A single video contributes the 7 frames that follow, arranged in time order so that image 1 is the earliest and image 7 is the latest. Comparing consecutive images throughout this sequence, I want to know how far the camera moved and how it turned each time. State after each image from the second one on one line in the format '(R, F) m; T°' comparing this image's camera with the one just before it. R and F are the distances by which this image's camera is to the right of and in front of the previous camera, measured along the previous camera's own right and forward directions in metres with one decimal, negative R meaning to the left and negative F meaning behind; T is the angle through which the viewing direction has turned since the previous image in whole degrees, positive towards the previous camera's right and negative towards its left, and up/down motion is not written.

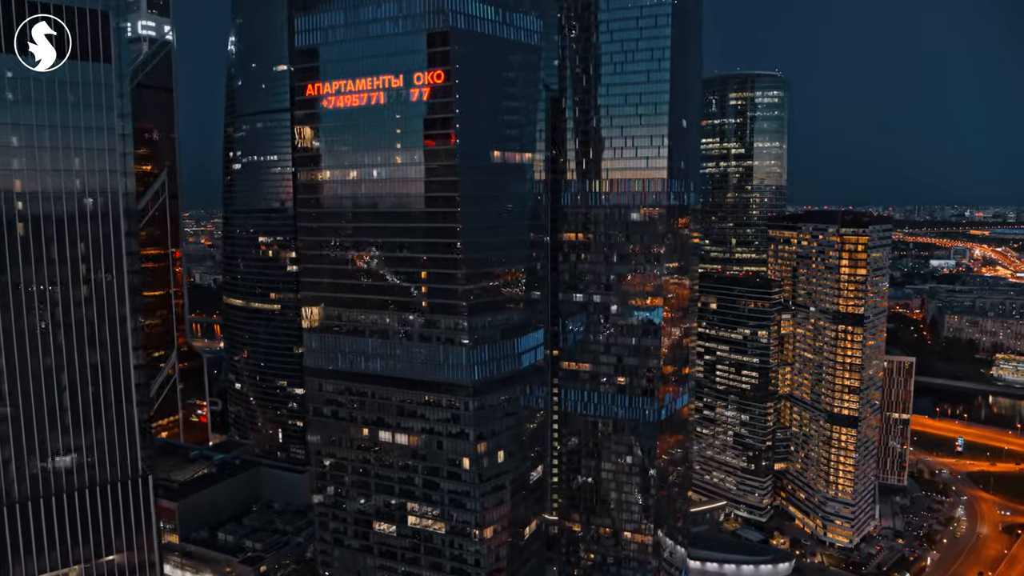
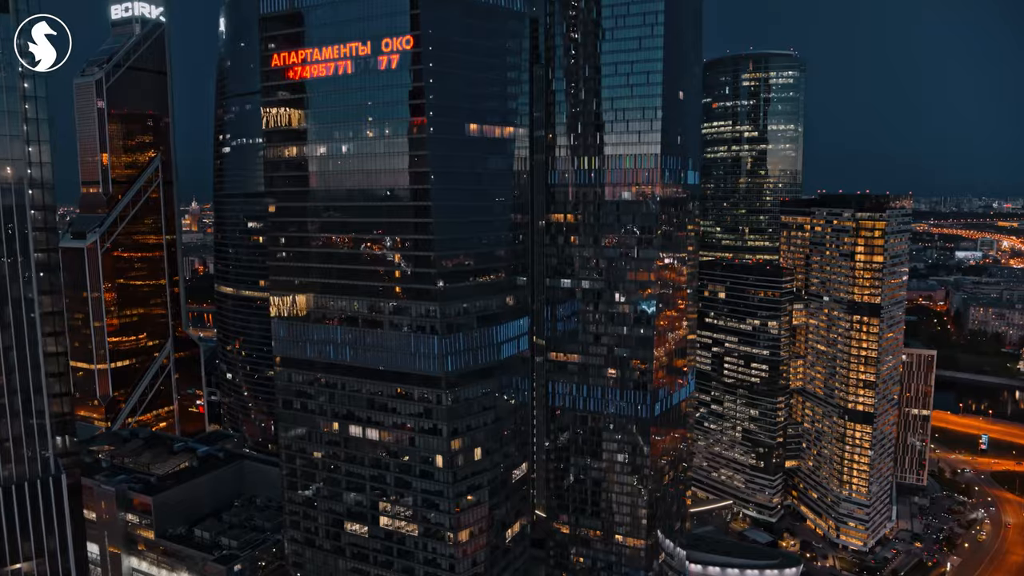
(+6.3, +8.5) m; -2°
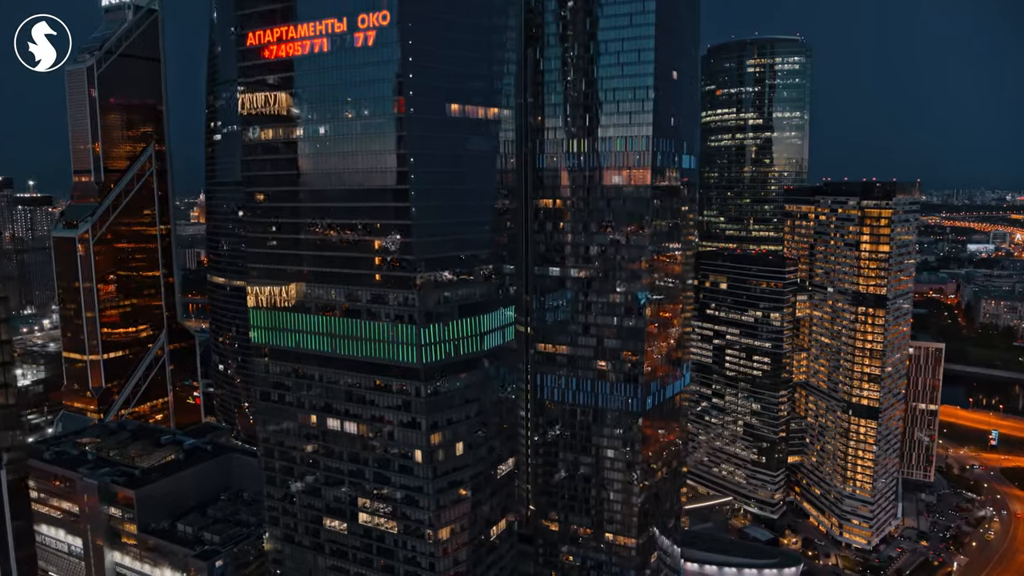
(+3.8, +4.5) m; -1°
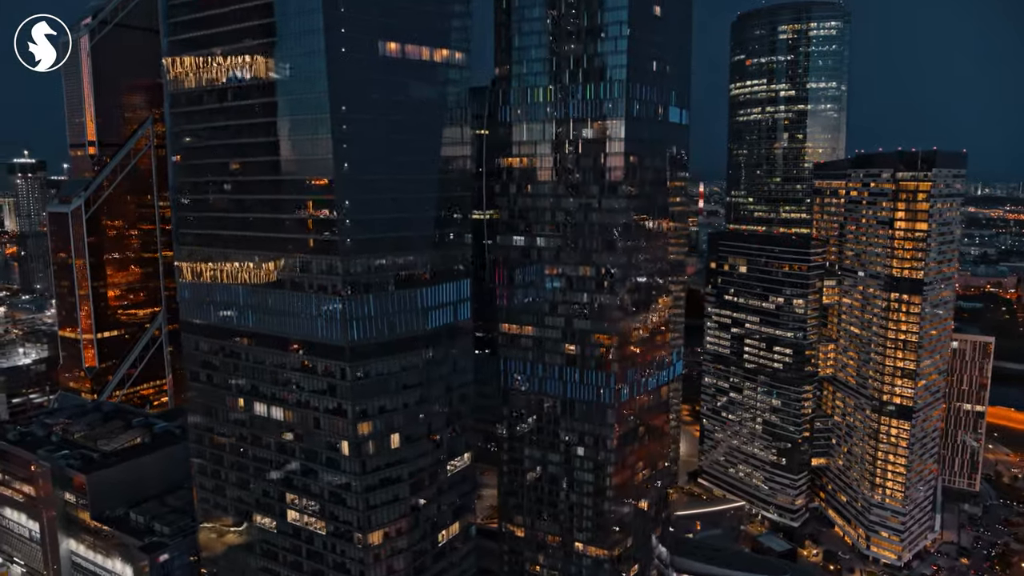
(+12.6, +14.4) m; -4°
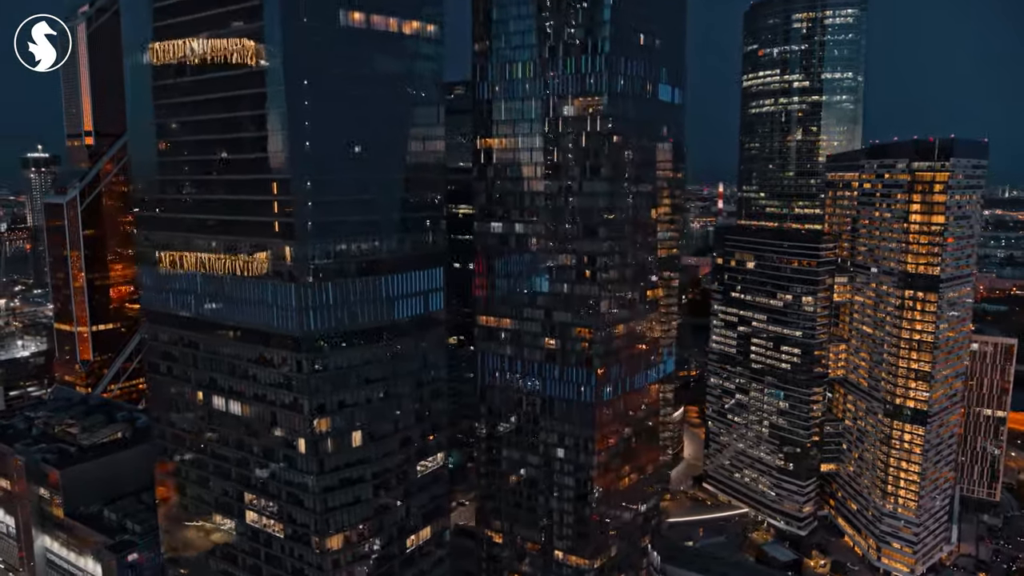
(+5.6, +6.2) m; -2°
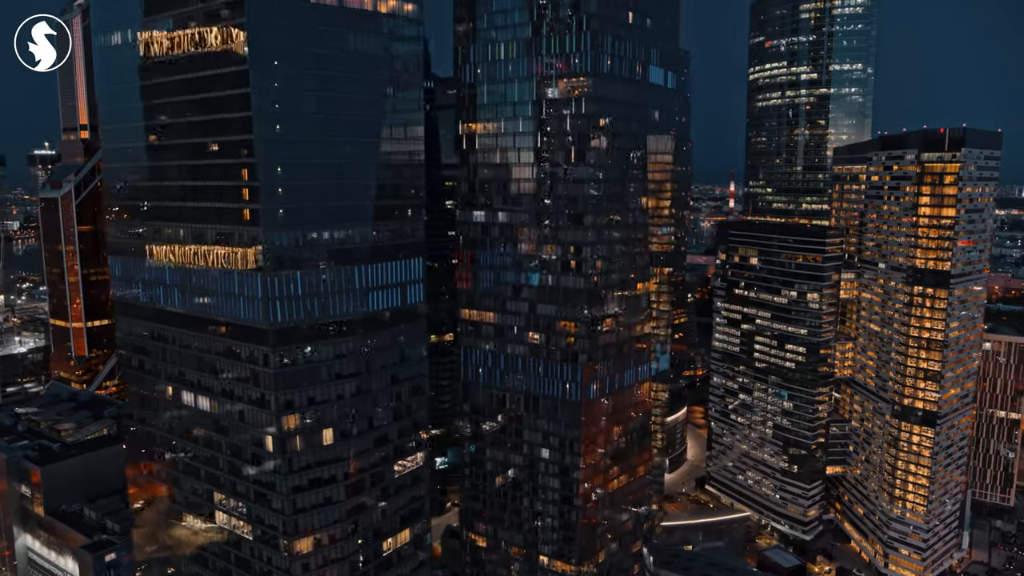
(+3.6, +4.2) m; -1°
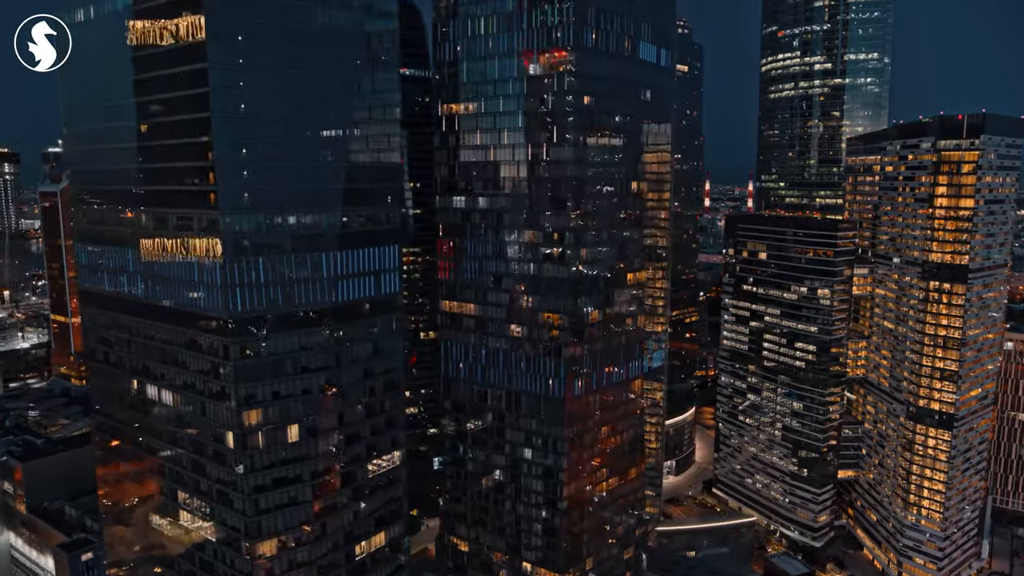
(+4.3, +4.9) m; -1°
